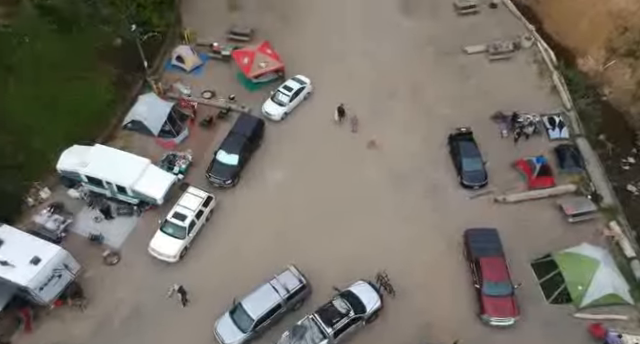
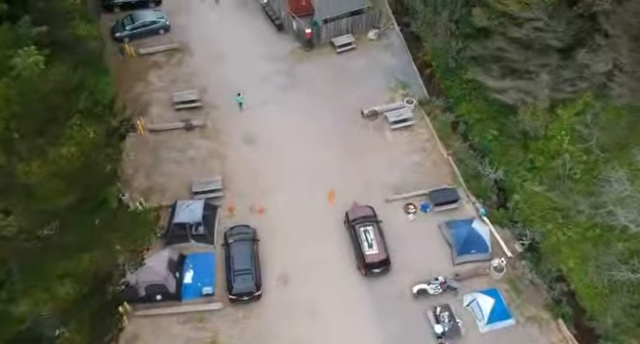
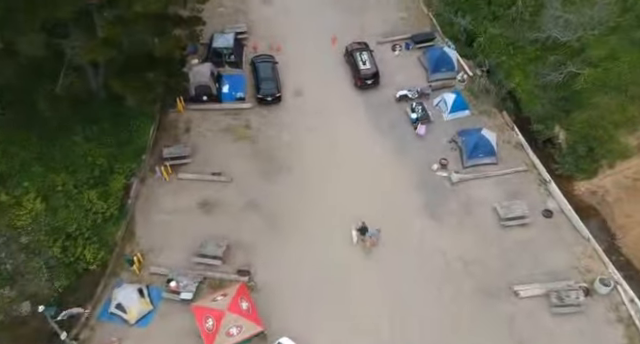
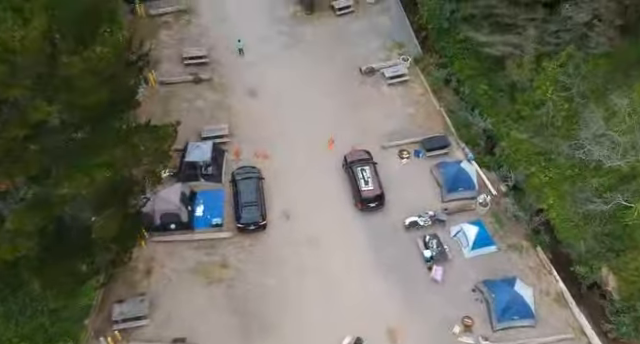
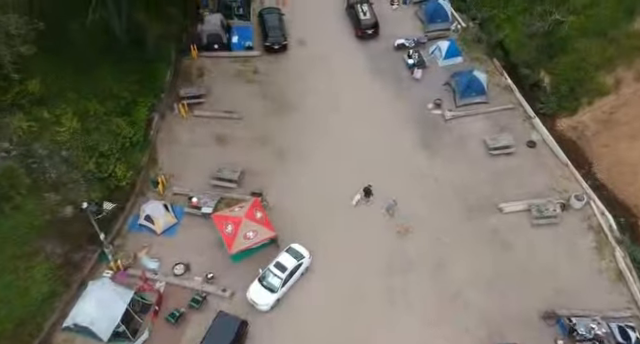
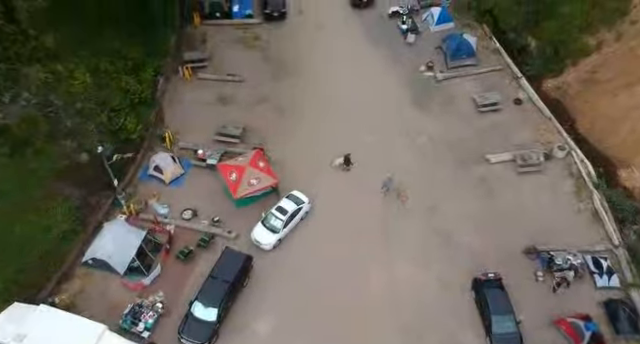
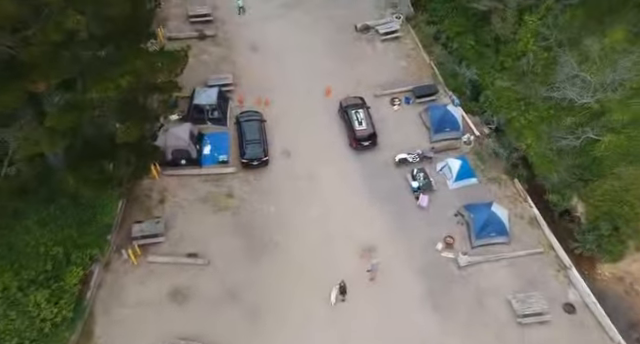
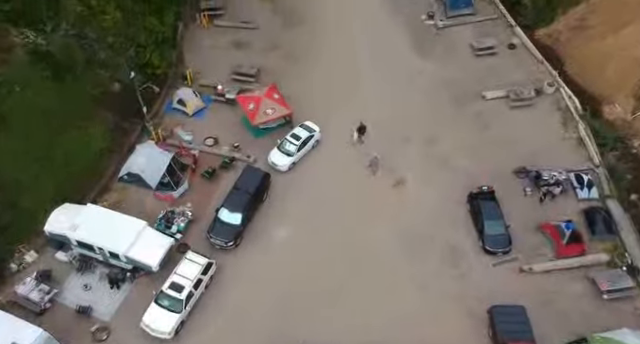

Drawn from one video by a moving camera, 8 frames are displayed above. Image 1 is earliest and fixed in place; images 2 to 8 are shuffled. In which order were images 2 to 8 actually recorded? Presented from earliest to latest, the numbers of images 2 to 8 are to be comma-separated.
8, 6, 5, 3, 7, 4, 2
